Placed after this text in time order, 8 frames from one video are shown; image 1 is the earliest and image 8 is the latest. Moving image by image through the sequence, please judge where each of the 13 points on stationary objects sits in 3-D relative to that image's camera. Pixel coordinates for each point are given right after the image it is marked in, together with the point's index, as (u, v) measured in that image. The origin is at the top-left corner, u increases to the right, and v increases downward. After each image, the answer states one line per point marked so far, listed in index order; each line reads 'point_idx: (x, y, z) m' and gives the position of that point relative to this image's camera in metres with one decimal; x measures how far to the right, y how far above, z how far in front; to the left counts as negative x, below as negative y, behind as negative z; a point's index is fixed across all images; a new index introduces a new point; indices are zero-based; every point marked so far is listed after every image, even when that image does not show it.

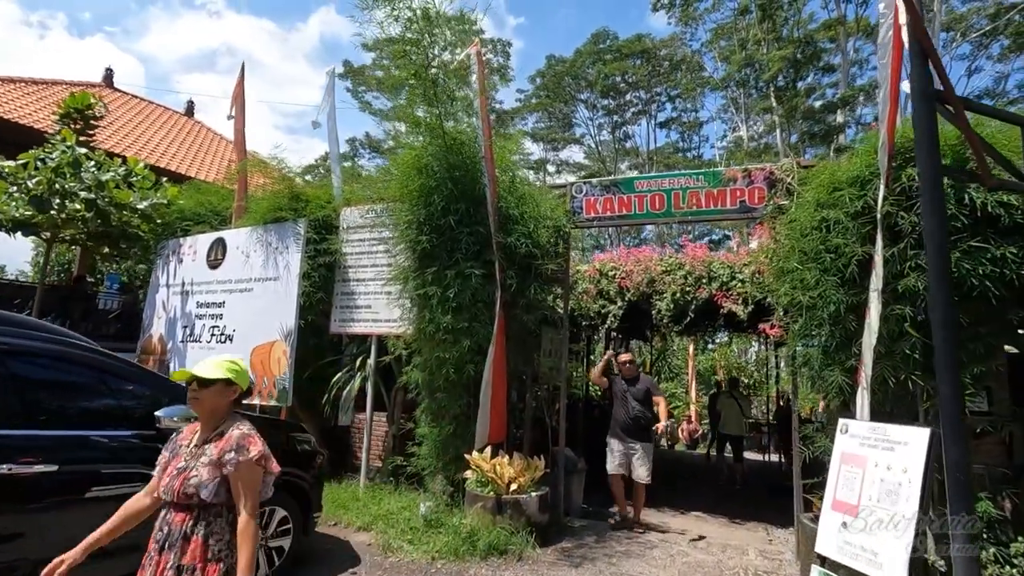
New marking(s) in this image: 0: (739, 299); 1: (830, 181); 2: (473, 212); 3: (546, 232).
0: (+2.7, -0.1, +6.6) m
1: (+2.5, +0.9, +4.3) m
2: (-0.4, +0.8, +5.4) m
3: (+0.4, +0.6, +5.6) m
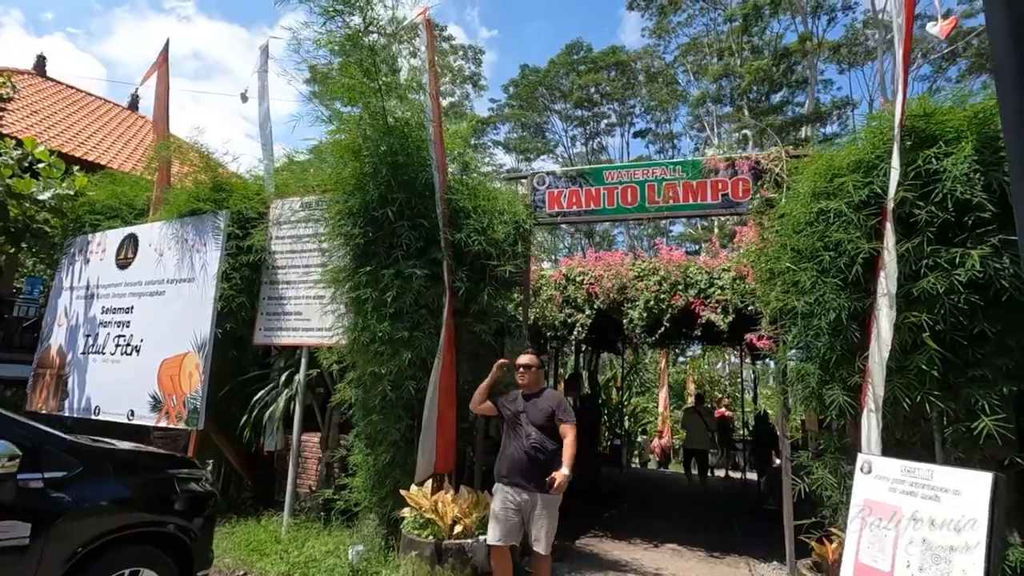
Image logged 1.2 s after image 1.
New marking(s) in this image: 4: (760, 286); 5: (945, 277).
0: (+2.2, -0.2, +6.0) m
1: (+2.2, +0.8, +3.7) m
2: (-0.8, +0.7, +4.7) m
3: (-0.1, +0.5, +4.9) m
4: (+1.9, 0.0, +4.2) m
5: (+2.6, +0.1, +3.2) m
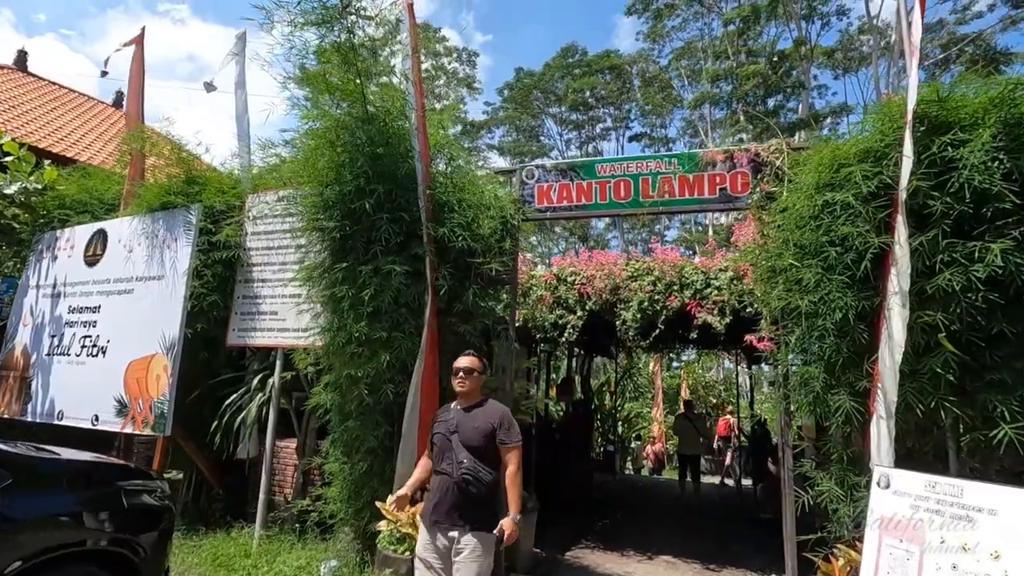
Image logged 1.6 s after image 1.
0: (+2.1, -0.2, +5.7) m
1: (+2.1, +0.8, +3.5) m
2: (-0.9, +0.8, +4.4) m
3: (-0.2, +0.5, +4.6) m
4: (+1.8, 0.0, +3.9) m
5: (+2.5, +0.1, +3.0) m
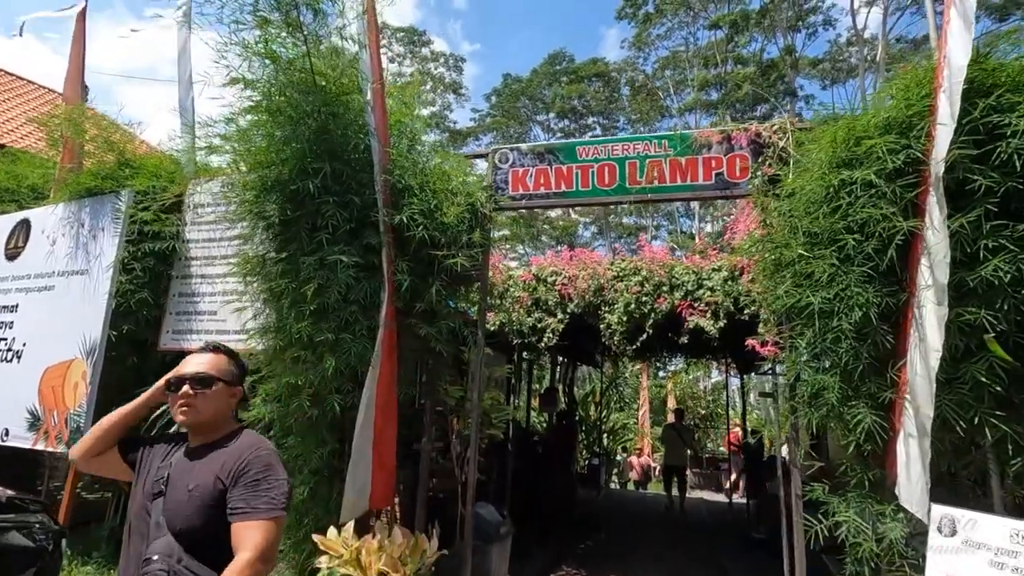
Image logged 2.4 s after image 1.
0: (+1.9, -0.2, +5.2) m
1: (+1.9, +0.9, +3.0) m
2: (-1.1, +0.8, +3.8) m
3: (-0.4, +0.6, +4.0) m
4: (+1.6, +0.1, +3.4) m
5: (+2.3, +0.1, +2.5) m
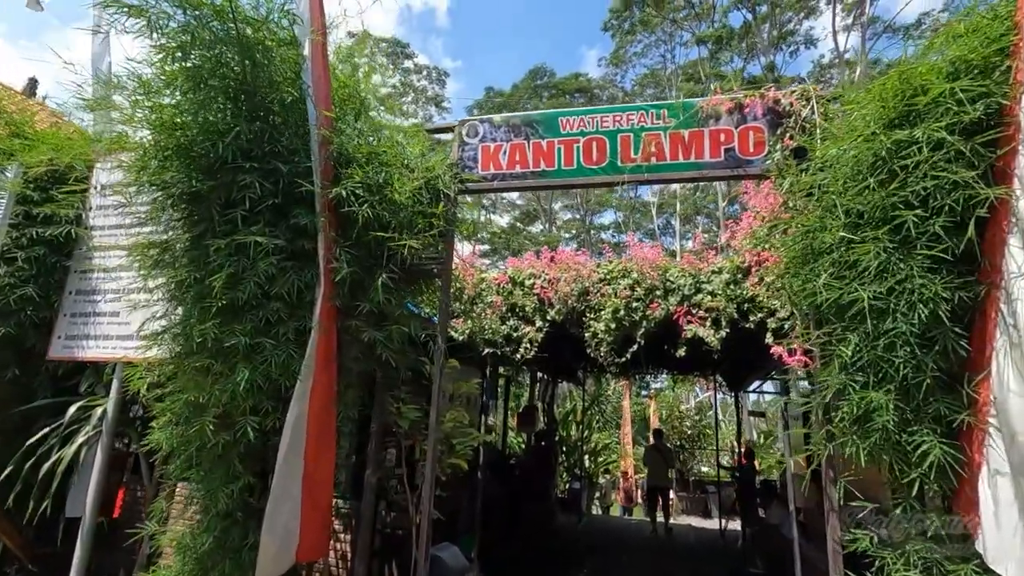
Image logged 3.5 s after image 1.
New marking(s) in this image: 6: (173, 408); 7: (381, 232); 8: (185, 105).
0: (+1.6, -0.3, +4.6) m
1: (+1.7, +0.9, +2.4) m
2: (-1.3, +0.8, +3.1) m
3: (-0.6, +0.6, +3.3) m
4: (+1.4, +0.1, +2.7) m
5: (+2.1, +0.2, +1.9) m
6: (-1.9, -0.7, +3.0) m
7: (-0.7, +0.3, +3.1) m
8: (-1.8, +1.0, +3.1) m
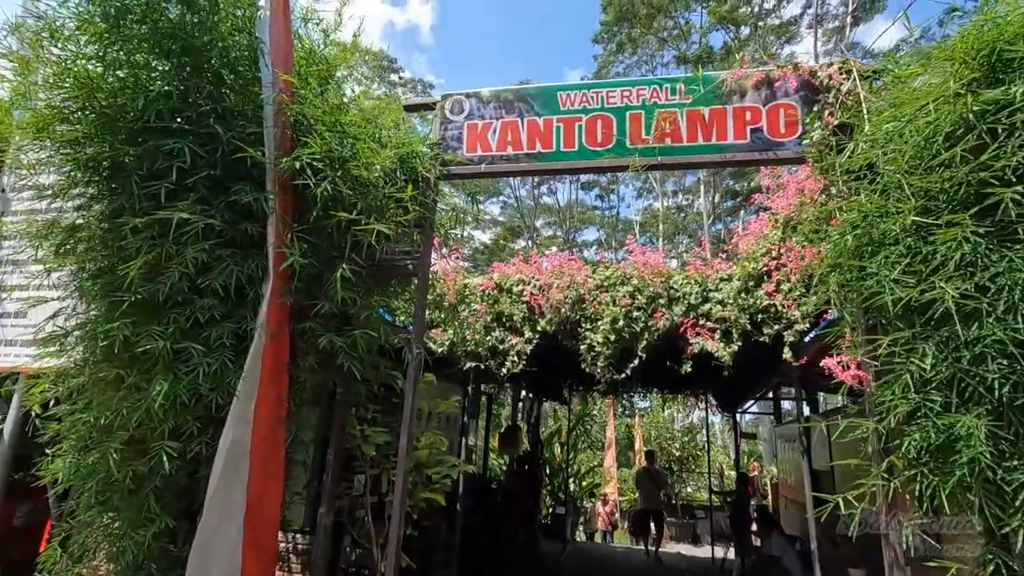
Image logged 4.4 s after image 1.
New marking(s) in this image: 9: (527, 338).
0: (+1.5, -0.3, +4.1) m
1: (+1.7, +0.9, +1.9) m
2: (-1.4, +0.9, +2.6) m
3: (-0.6, +0.6, +2.8) m
4: (+1.4, +0.1, +2.3) m
5: (+2.1, +0.2, +1.4) m
6: (-1.9, -0.6, +2.4) m
7: (-0.8, +0.3, +2.5) m
8: (-1.8, +1.0, +2.5) m
9: (+0.1, -0.4, +4.5) m
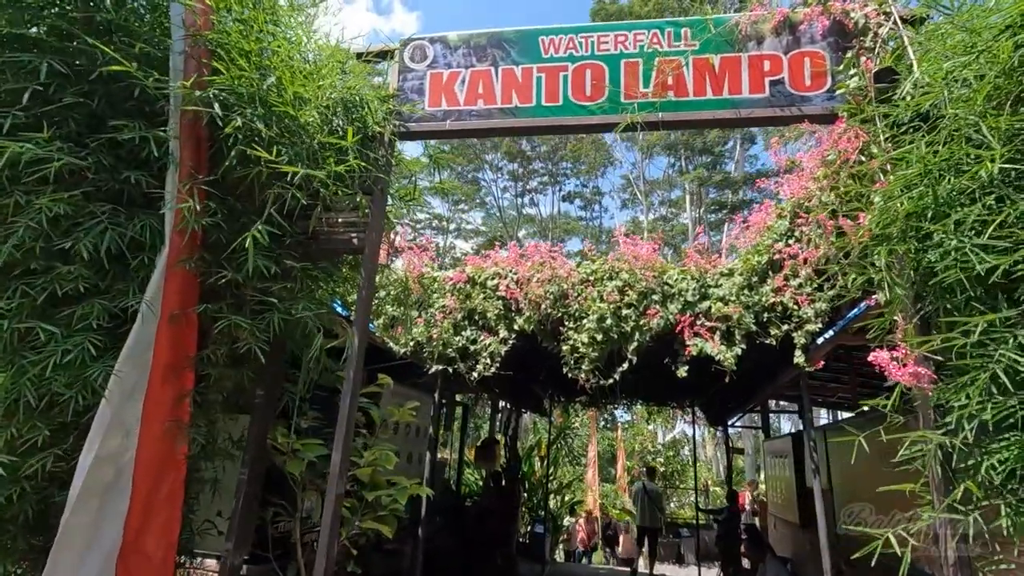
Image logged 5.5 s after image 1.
0: (+1.3, -0.3, +3.6) m
1: (+1.6, +1.0, +1.5) m
2: (-1.5, +1.0, +2.0) m
3: (-0.8, +0.7, +2.3) m
4: (+1.3, +0.2, +1.8) m
5: (+2.0, +0.3, +0.9) m
6: (-2.0, -0.5, +1.8) m
7: (-0.9, +0.4, +2.0) m
8: (-1.9, +1.1, +2.0) m
9: (-0.1, -0.4, +4.0) m
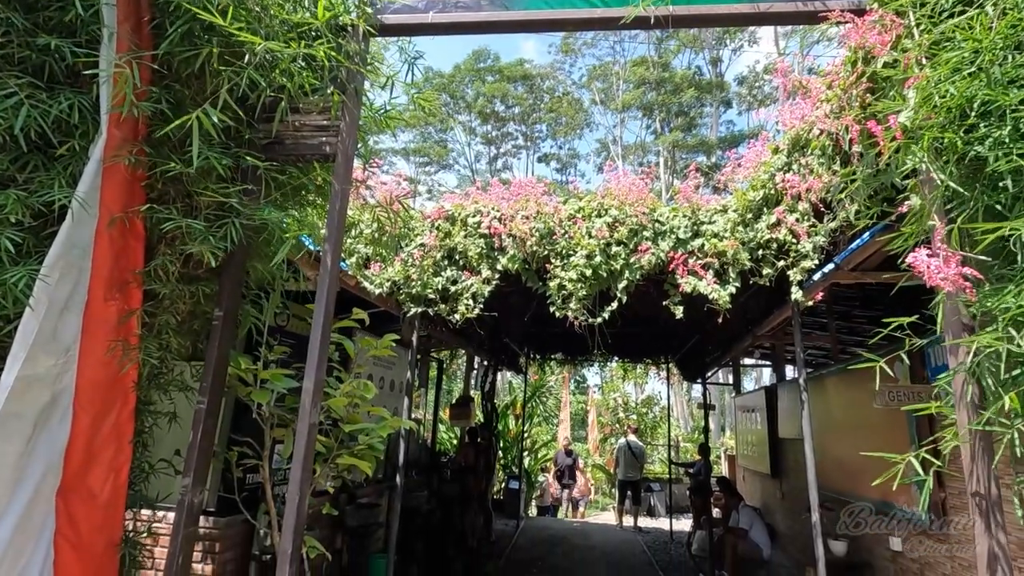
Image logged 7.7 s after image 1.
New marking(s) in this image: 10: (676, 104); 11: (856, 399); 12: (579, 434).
0: (+1.2, +0.1, +3.4) m
1: (+1.6, +1.3, +1.3) m
2: (-1.5, +1.3, +1.6) m
3: (-0.8, +1.0, +1.9) m
4: (+1.3, +0.5, +1.6) m
5: (+2.1, +0.5, +0.8) m
6: (-2.0, -0.2, +1.5) m
7: (-0.9, +0.8, +1.7) m
8: (-1.9, +1.5, +1.6) m
9: (-0.2, +0.1, +3.8) m
10: (+4.4, +5.0, +14.8) m
11: (+2.7, -0.8, +4.2) m
12: (+1.9, -4.1, +15.4) m
